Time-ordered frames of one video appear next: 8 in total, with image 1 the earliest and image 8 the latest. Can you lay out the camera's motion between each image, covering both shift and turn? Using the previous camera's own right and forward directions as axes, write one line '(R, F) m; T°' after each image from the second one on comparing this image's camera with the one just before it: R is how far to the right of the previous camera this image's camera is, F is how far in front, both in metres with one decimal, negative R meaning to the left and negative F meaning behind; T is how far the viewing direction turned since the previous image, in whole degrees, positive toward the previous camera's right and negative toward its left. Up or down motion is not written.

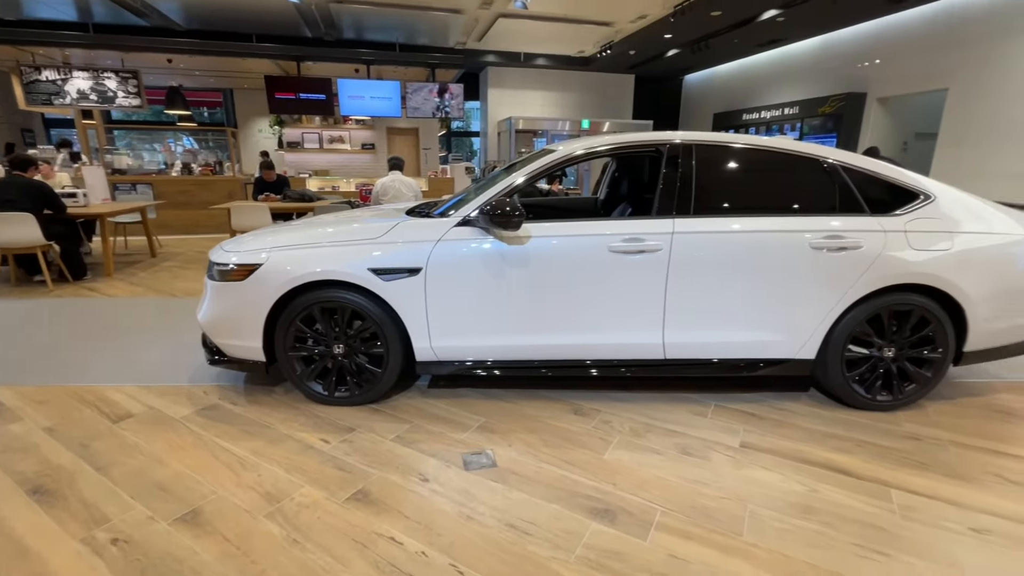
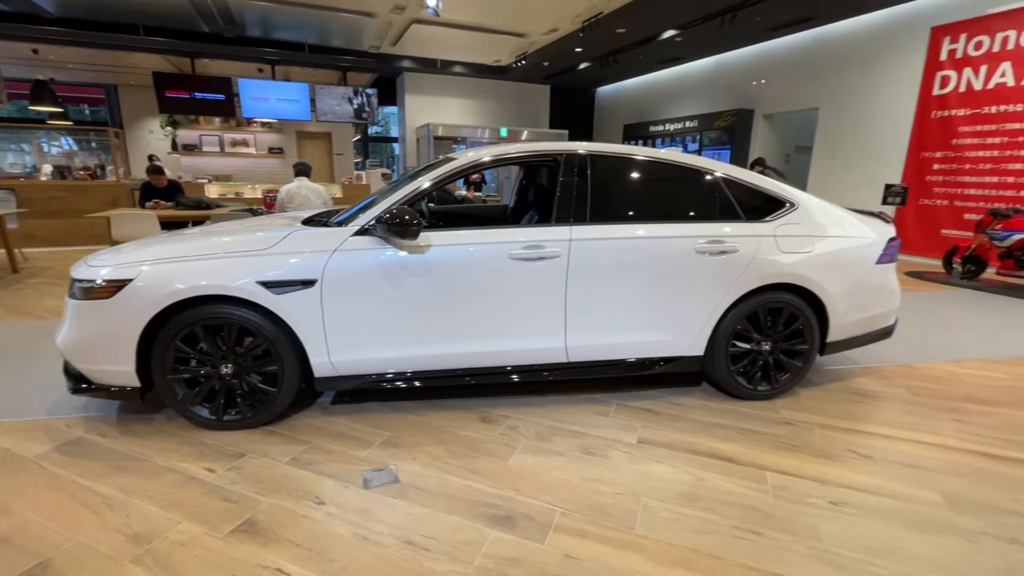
(+0.1, 0.0) m; +9°
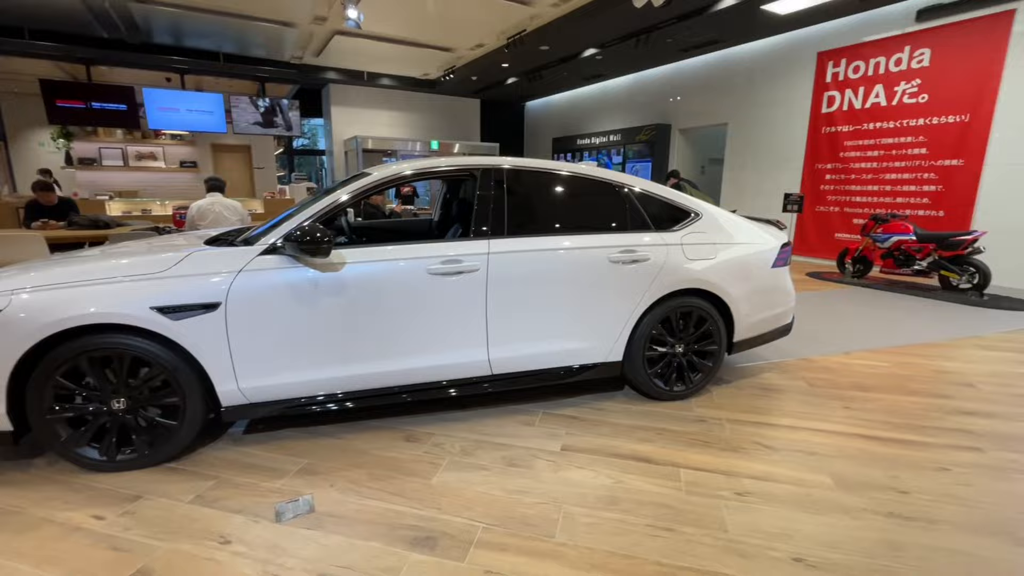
(+0.1, 0.0) m; +7°
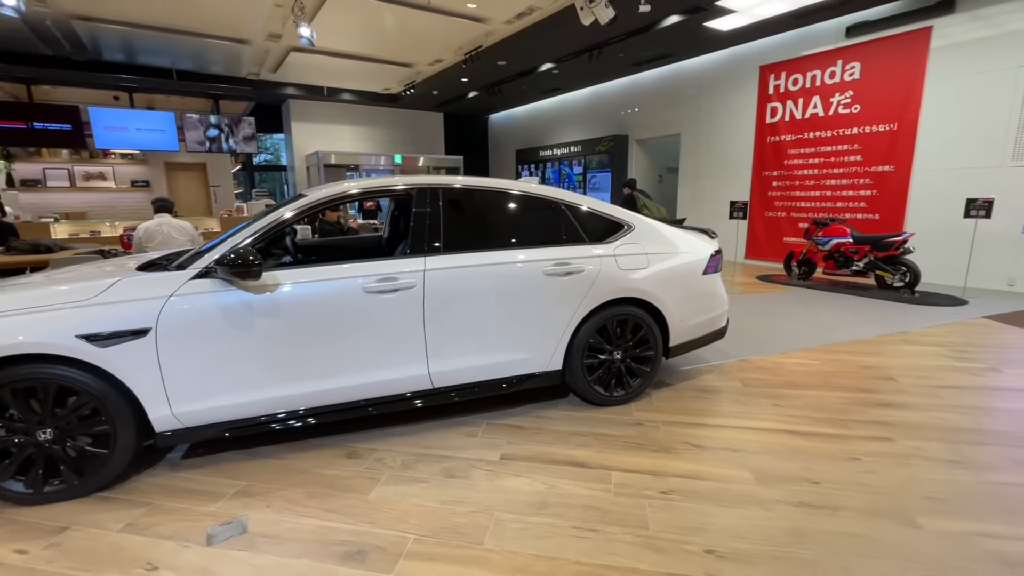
(+0.2, -0.1) m; +3°
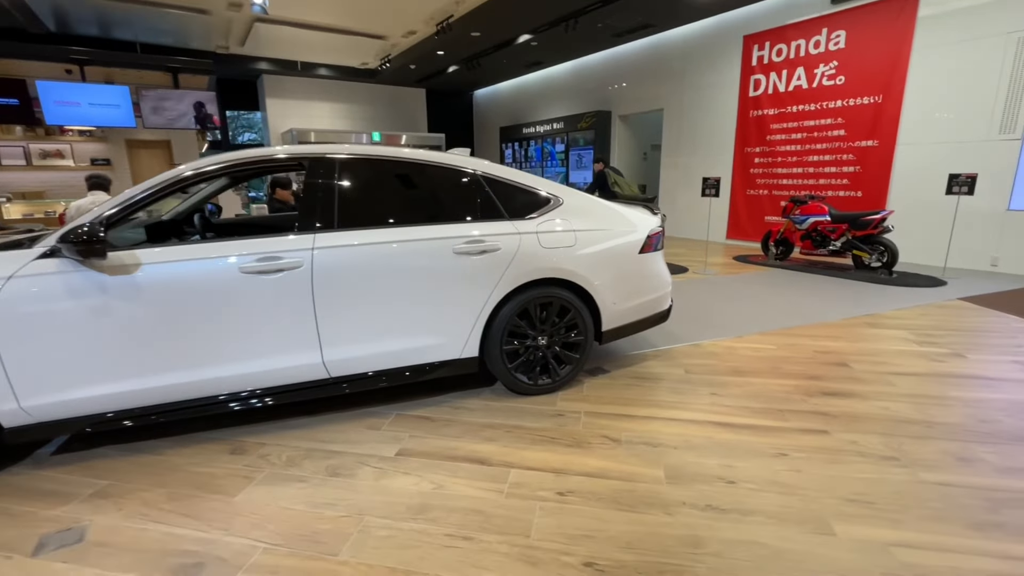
(+0.5, +0.2) m; 0°
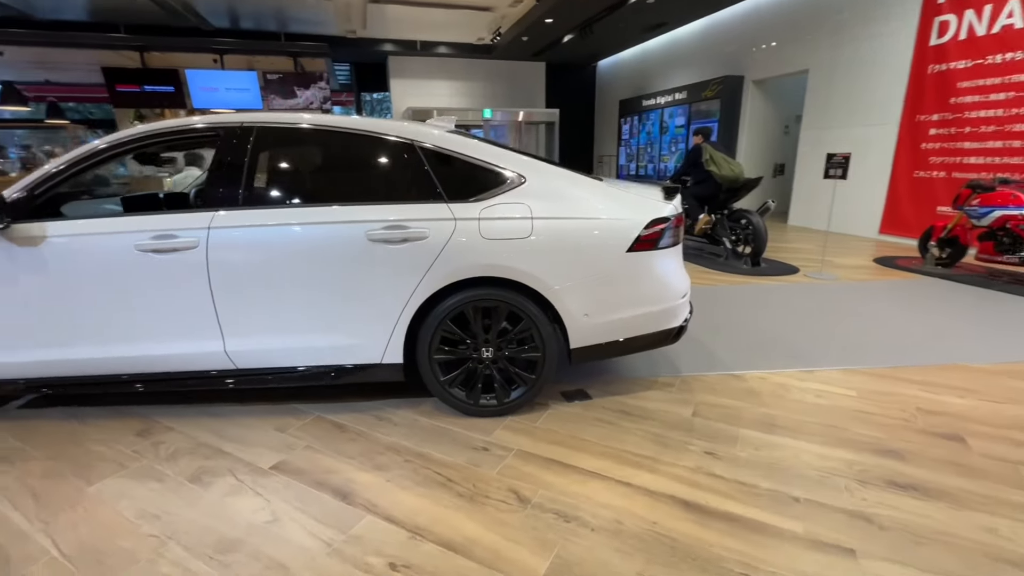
(+0.9, +0.7) m; -16°
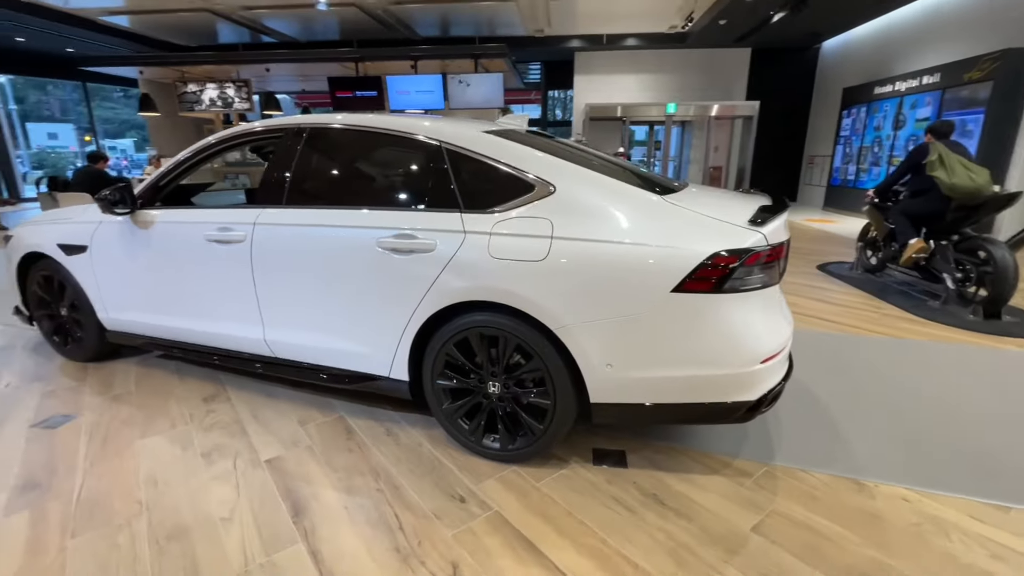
(+0.6, +0.5) m; -22°
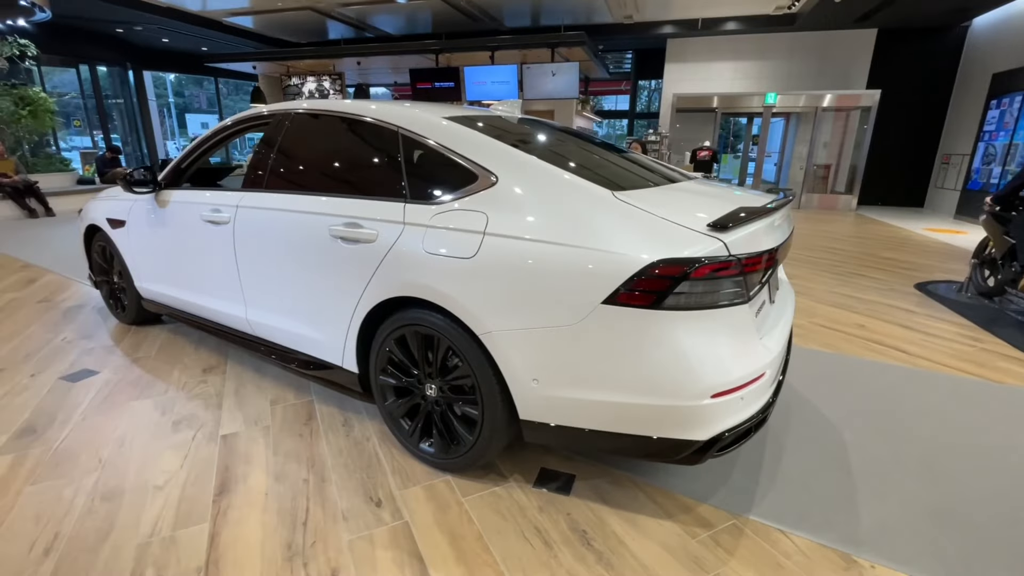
(+0.6, +0.2) m; -11°
